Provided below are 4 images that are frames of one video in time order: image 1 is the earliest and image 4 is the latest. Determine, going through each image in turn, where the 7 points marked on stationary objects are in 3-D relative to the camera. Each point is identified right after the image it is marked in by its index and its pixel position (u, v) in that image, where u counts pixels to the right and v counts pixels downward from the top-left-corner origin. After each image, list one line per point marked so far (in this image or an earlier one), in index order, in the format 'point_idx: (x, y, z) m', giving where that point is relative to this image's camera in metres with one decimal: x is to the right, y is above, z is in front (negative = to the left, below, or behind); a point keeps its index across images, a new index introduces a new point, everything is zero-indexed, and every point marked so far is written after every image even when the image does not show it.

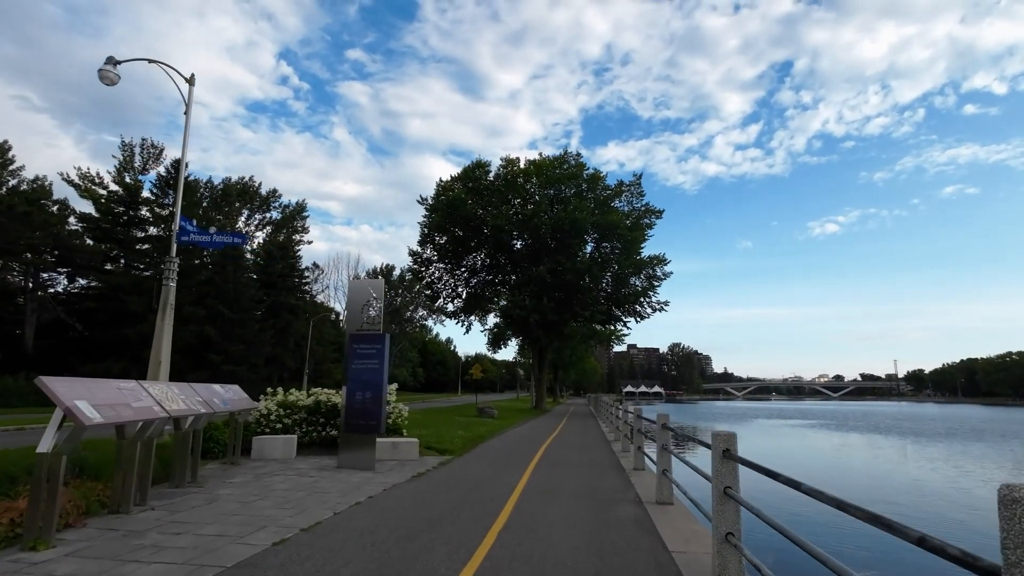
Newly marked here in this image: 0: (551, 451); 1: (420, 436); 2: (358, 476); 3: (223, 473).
0: (+1.1, -4.9, +16.4) m
1: (-2.9, -4.5, +17.1) m
2: (-3.0, -3.6, +10.7) m
3: (-5.5, -3.5, +10.6) m
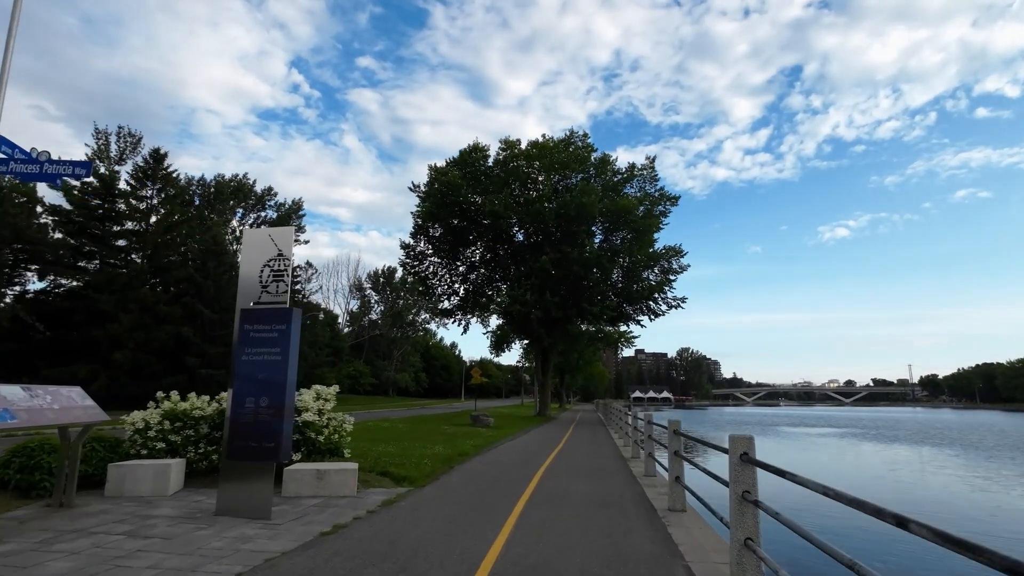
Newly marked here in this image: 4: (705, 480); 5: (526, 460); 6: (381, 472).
0: (+0.8, -4.2, +12.2) m
1: (-3.2, -3.9, +13.0) m
2: (-3.4, -2.9, +6.6) m
3: (-5.9, -2.8, +6.6) m
4: (+5.8, -5.7, +16.5) m
5: (+0.4, -4.8, +15.8) m
6: (-2.7, -3.8, +11.5) m
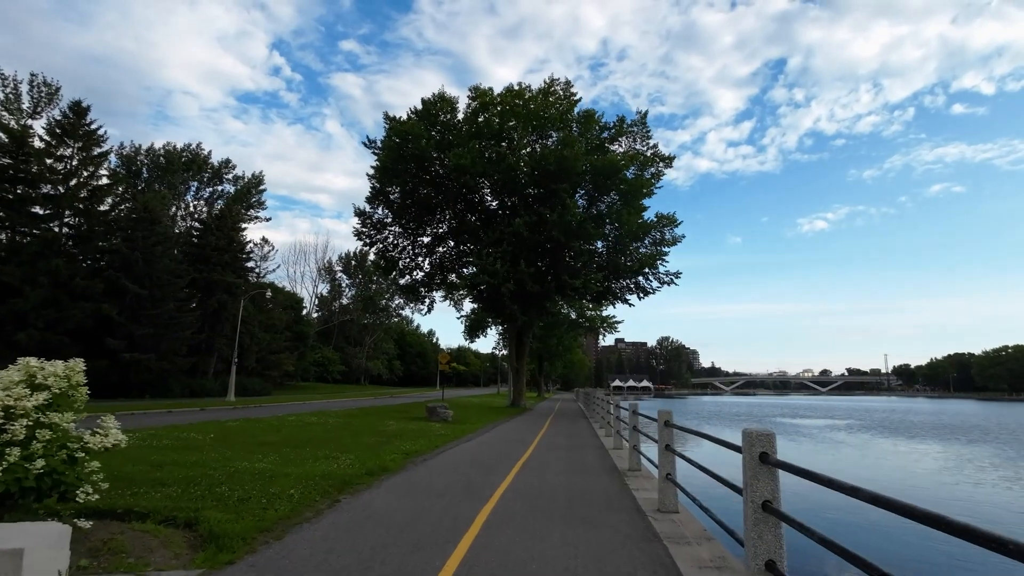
0: (-0.2, -3.1, +7.1) m
1: (-4.3, -2.7, +7.7) m
2: (-4.2, -1.8, +1.3) m
3: (-6.8, -1.7, +1.2) m
4: (+4.6, -4.5, +11.5) m
5: (-0.7, -3.6, +10.6) m
6: (-3.7, -2.6, +6.2) m
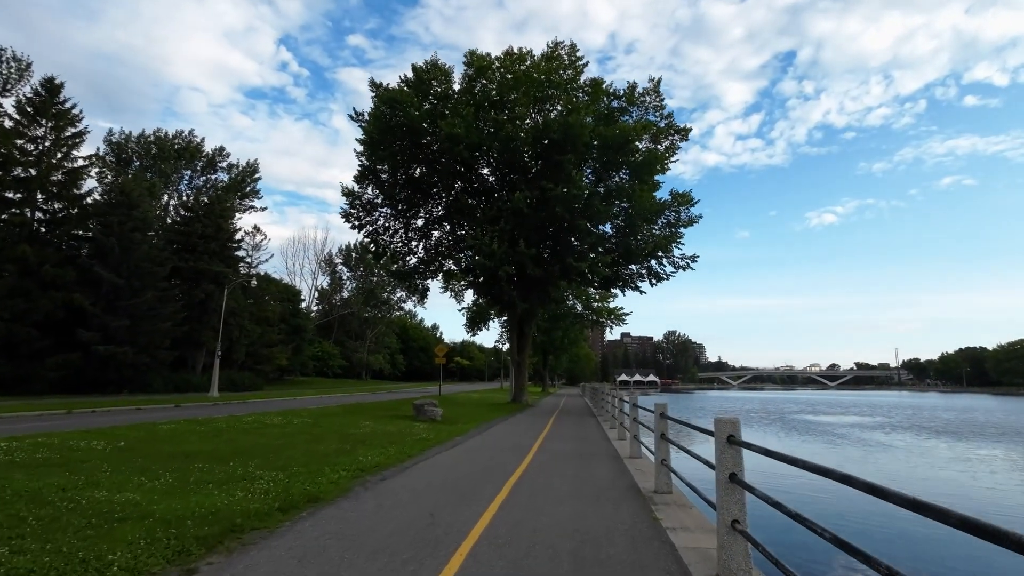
0: (-0.5, -2.5, +4.0) m
1: (-4.6, -2.2, +4.7) m
2: (-4.6, -1.3, -1.7) m
3: (-7.2, -1.2, -1.8) m
4: (+4.4, -3.9, +8.5) m
5: (-1.0, -3.0, +7.6) m
6: (-4.0, -2.1, +3.2) m
